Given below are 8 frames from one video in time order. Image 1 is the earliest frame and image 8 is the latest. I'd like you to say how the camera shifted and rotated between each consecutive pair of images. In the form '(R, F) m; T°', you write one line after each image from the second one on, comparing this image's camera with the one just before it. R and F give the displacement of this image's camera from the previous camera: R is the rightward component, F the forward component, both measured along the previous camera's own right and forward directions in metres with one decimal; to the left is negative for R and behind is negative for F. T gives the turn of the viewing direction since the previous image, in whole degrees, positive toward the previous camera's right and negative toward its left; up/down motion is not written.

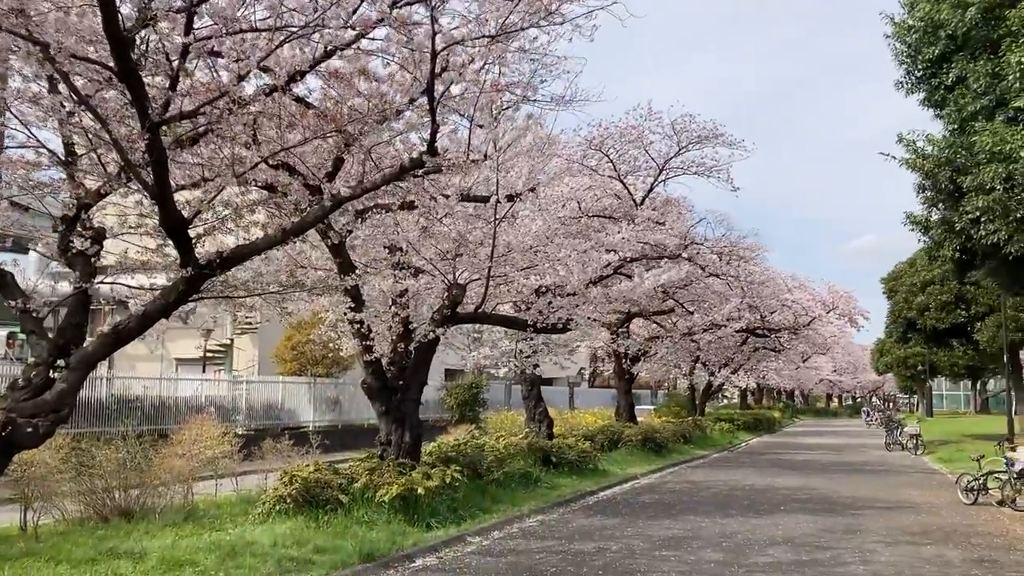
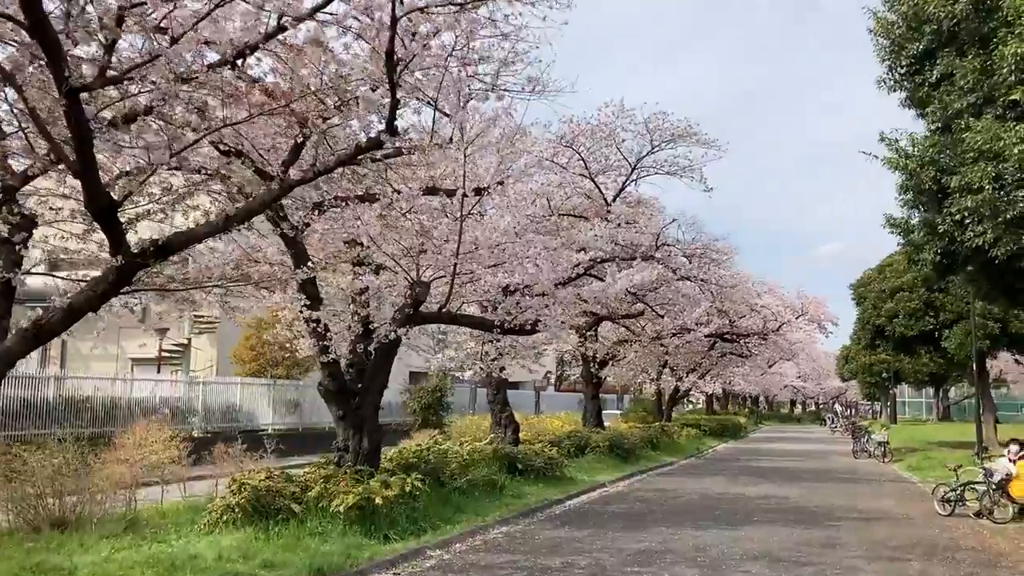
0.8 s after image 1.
(0.0, +0.6) m; +2°
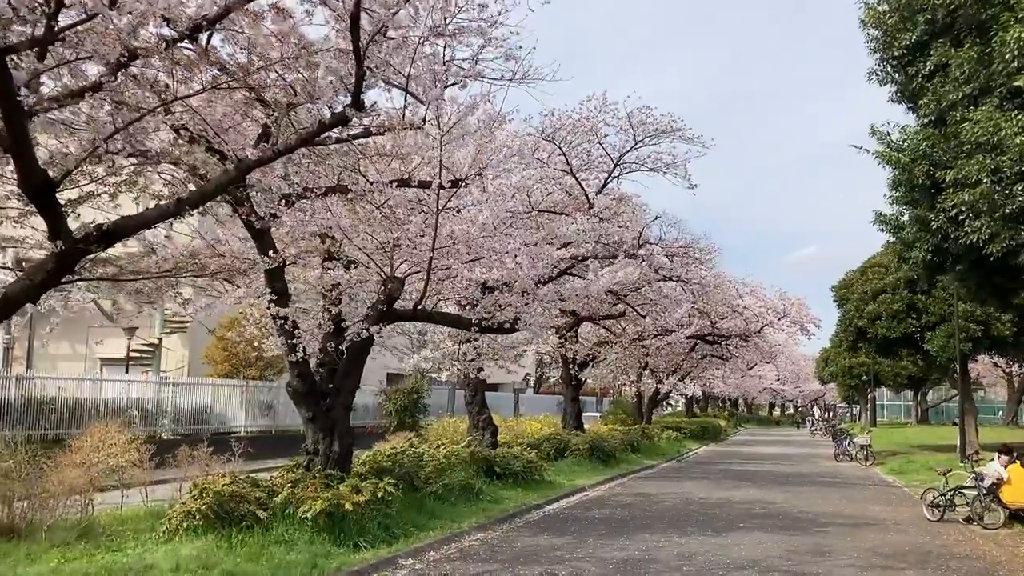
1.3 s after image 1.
(0.0, +0.5) m; +1°
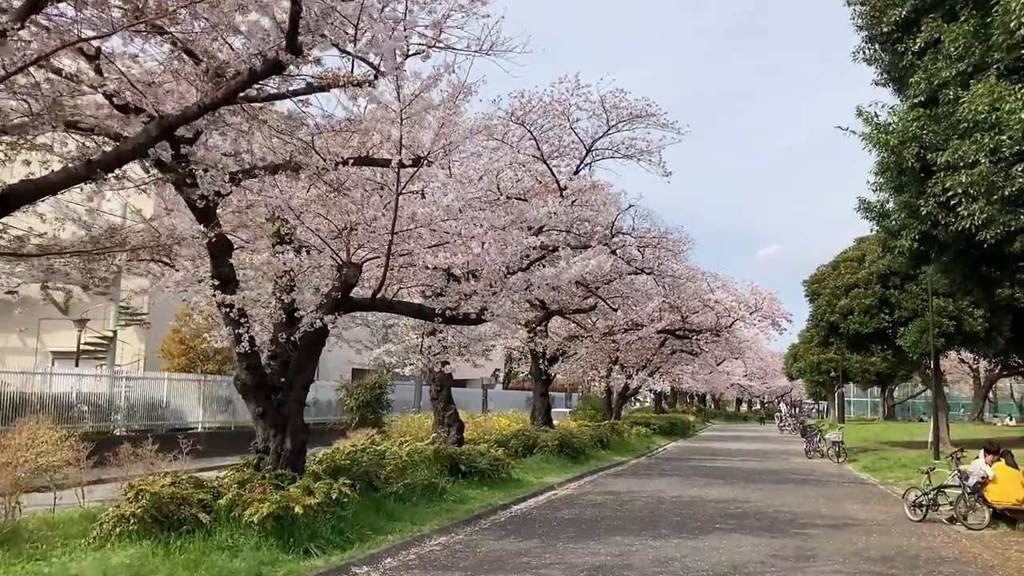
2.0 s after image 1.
(0.0, +0.7) m; +2°
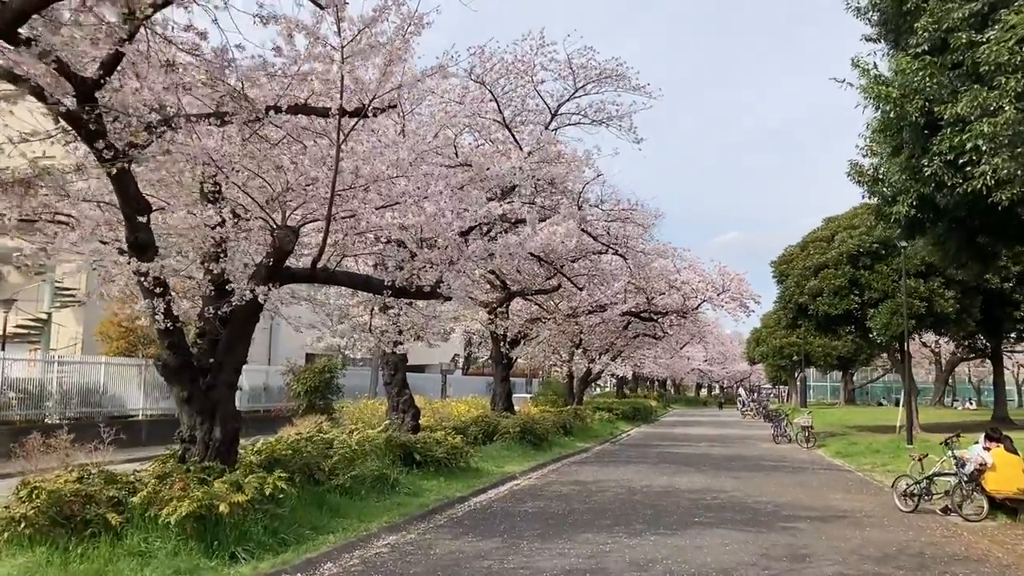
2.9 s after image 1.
(0.0, +1.2) m; +2°
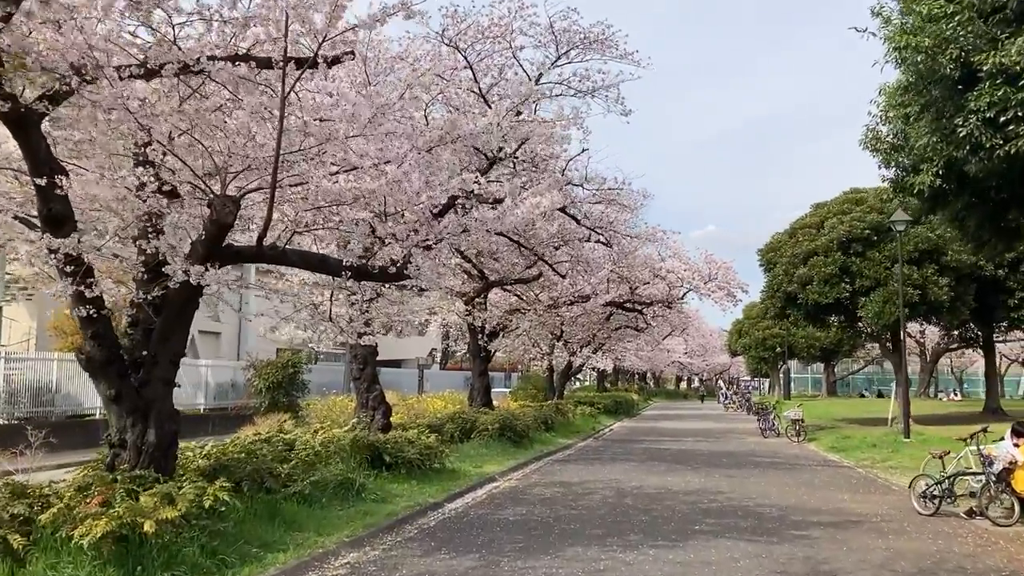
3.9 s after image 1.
(0.0, +1.3) m; +1°
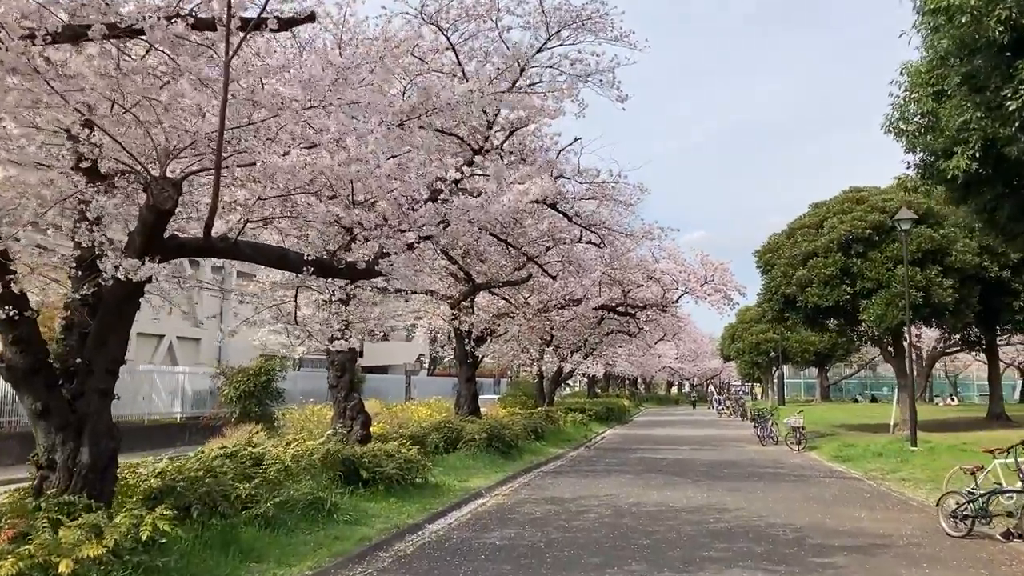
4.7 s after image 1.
(0.0, +1.1) m; +1°
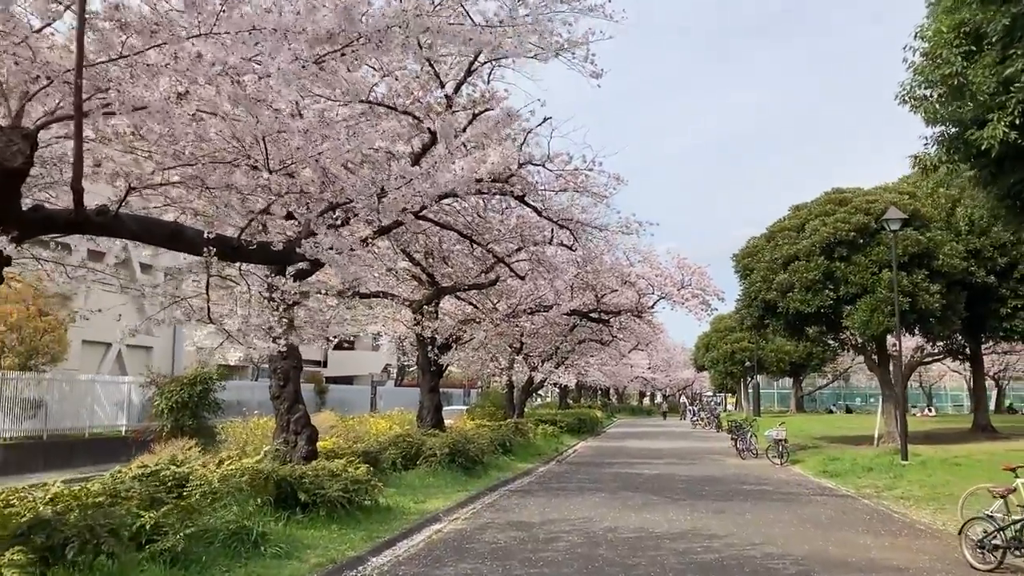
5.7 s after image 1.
(+0.1, +1.5) m; +2°
